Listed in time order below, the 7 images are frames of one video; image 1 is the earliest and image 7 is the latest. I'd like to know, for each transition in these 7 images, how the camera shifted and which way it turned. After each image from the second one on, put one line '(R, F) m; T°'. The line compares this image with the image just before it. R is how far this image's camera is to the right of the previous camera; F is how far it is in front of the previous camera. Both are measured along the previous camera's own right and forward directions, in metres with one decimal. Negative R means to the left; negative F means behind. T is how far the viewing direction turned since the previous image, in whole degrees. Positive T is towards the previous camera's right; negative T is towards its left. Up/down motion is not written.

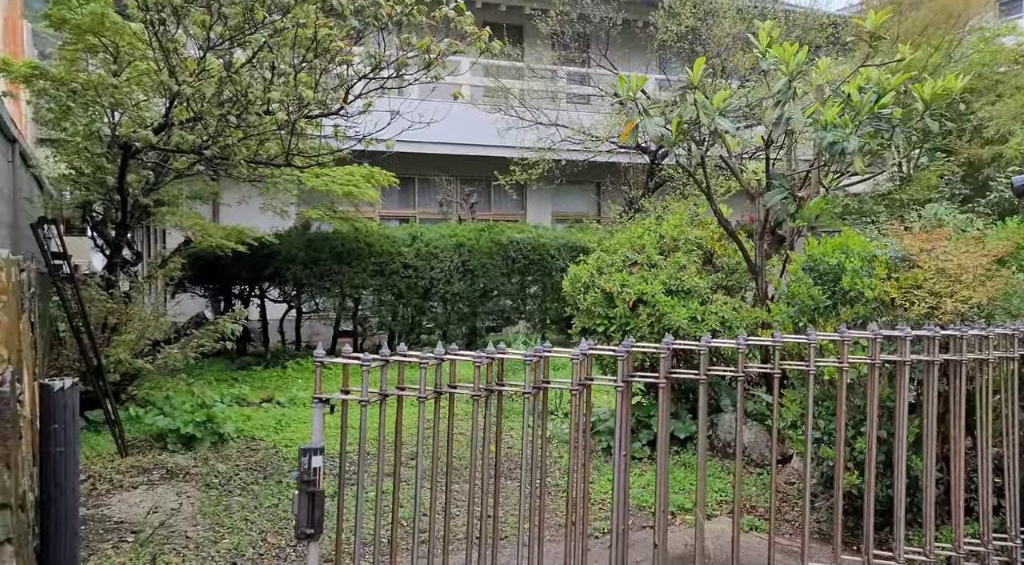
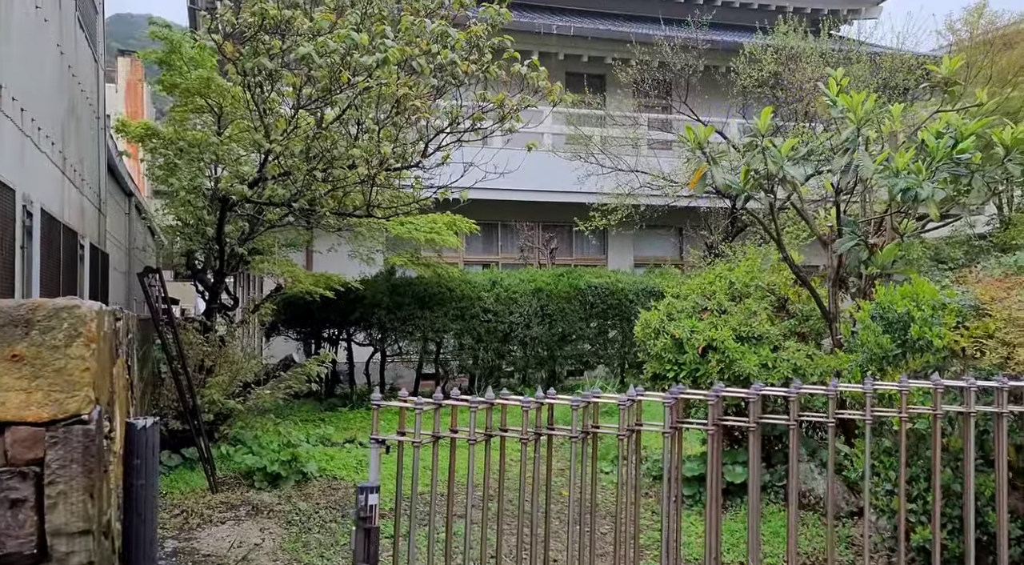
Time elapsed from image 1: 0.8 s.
(+0.1, -0.2) m; -5°
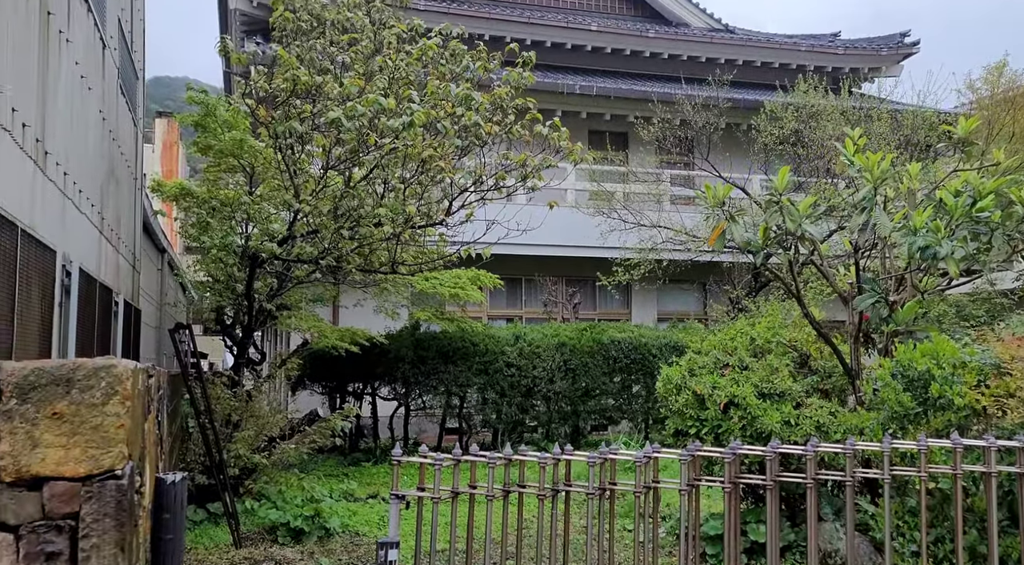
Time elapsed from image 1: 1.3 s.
(0.0, -0.1) m; -1°
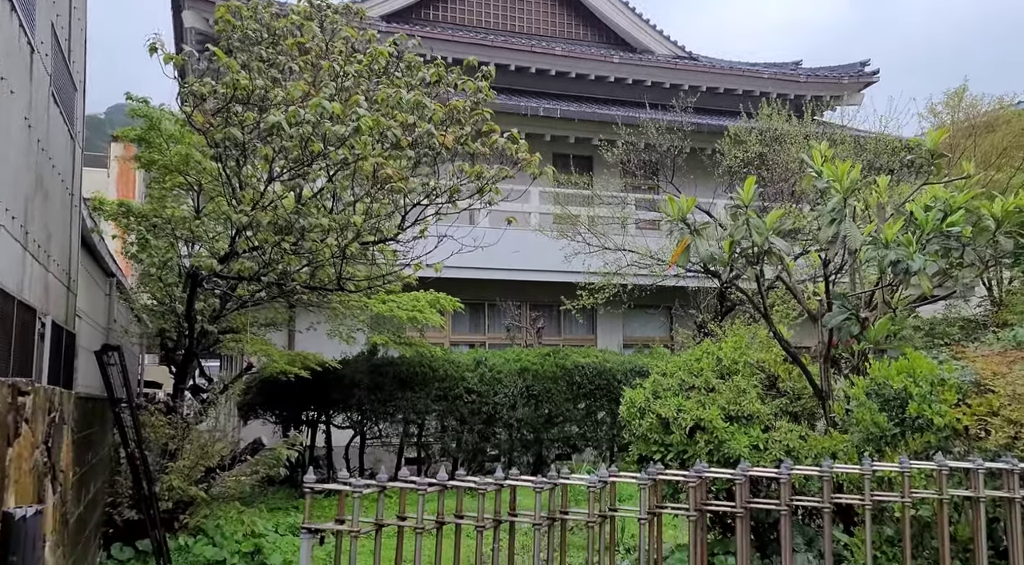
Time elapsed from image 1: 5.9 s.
(+0.1, +0.4) m; +2°
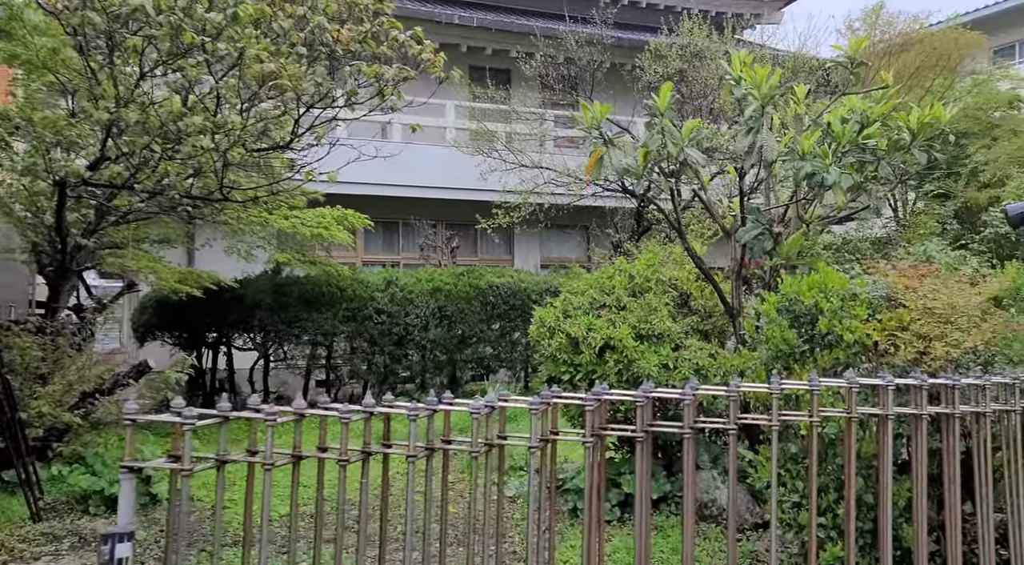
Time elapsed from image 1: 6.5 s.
(+0.1, +0.4) m; +5°
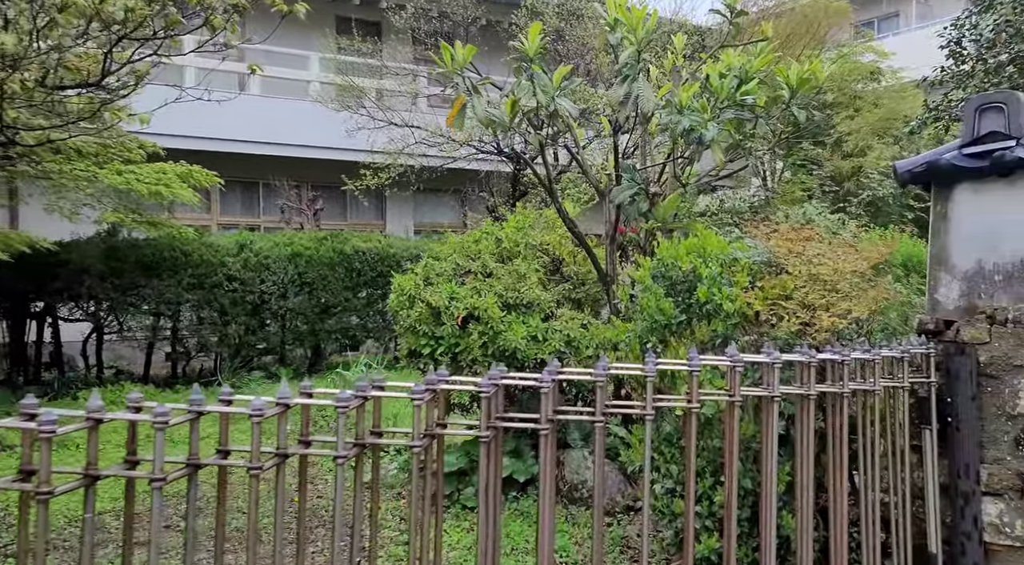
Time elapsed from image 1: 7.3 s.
(+0.2, +0.7) m; +7°
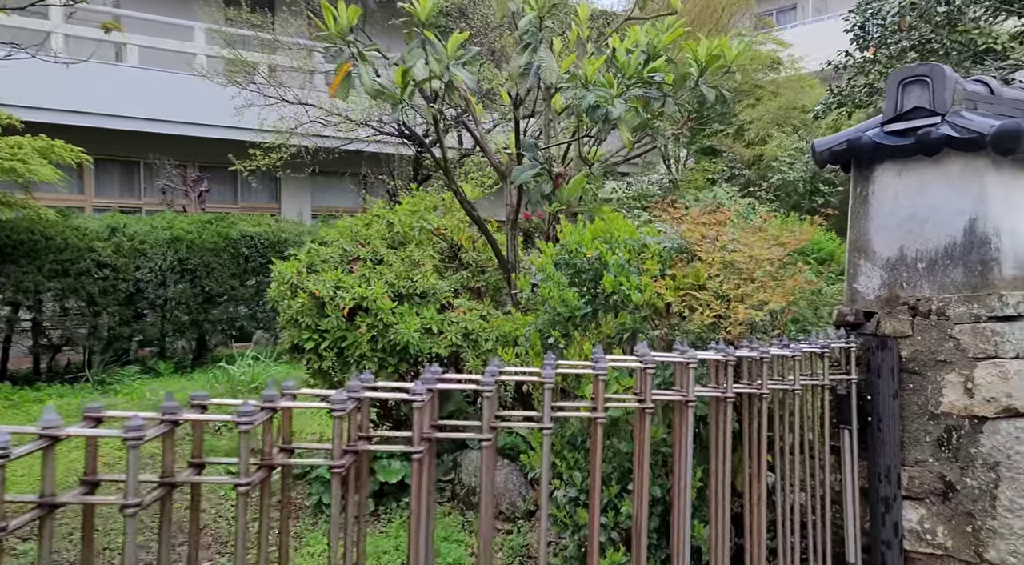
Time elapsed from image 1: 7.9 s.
(+0.1, +0.5) m; +5°
